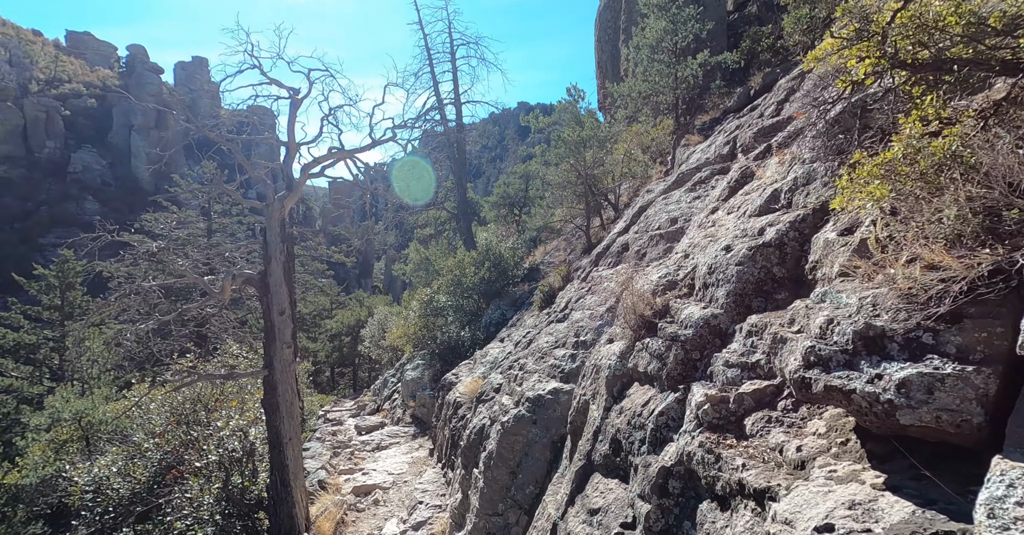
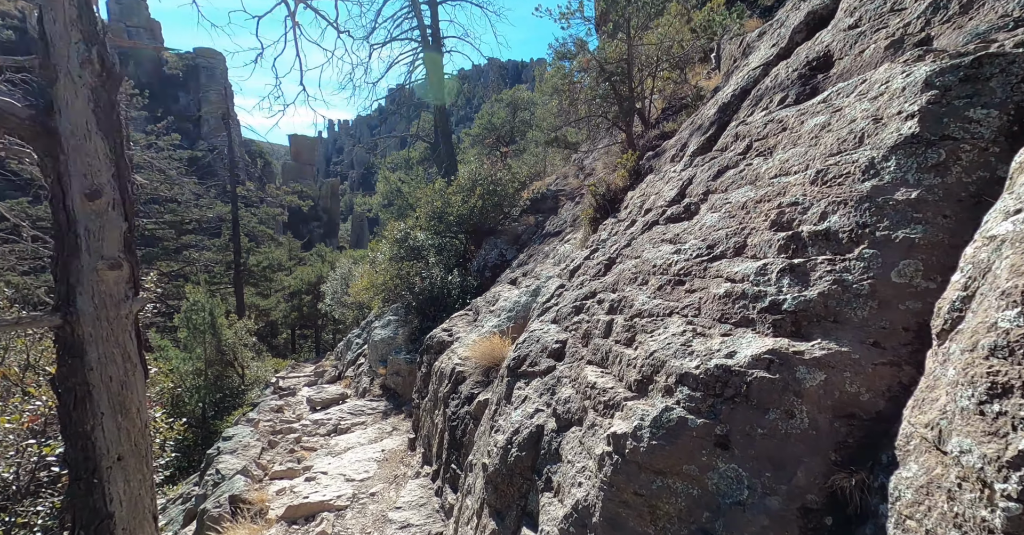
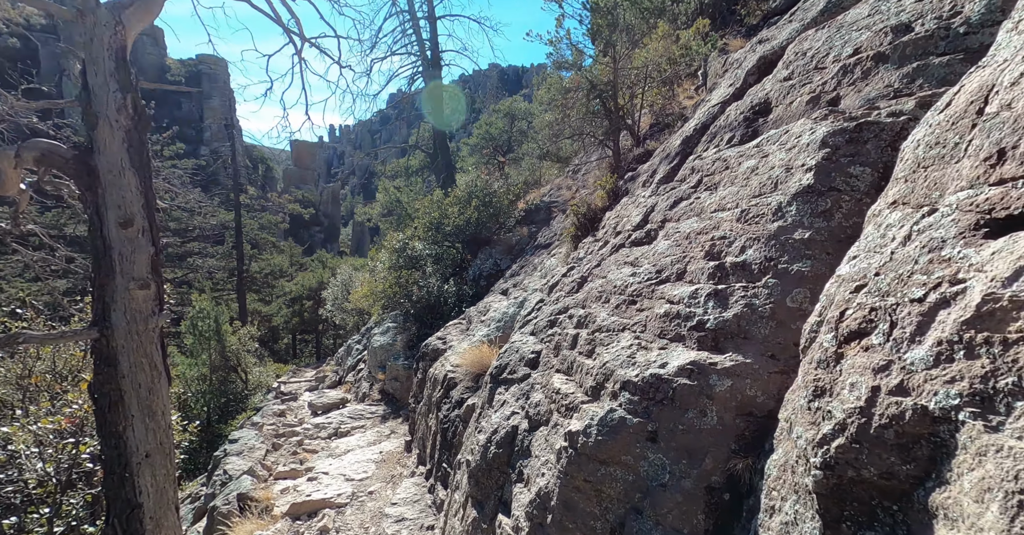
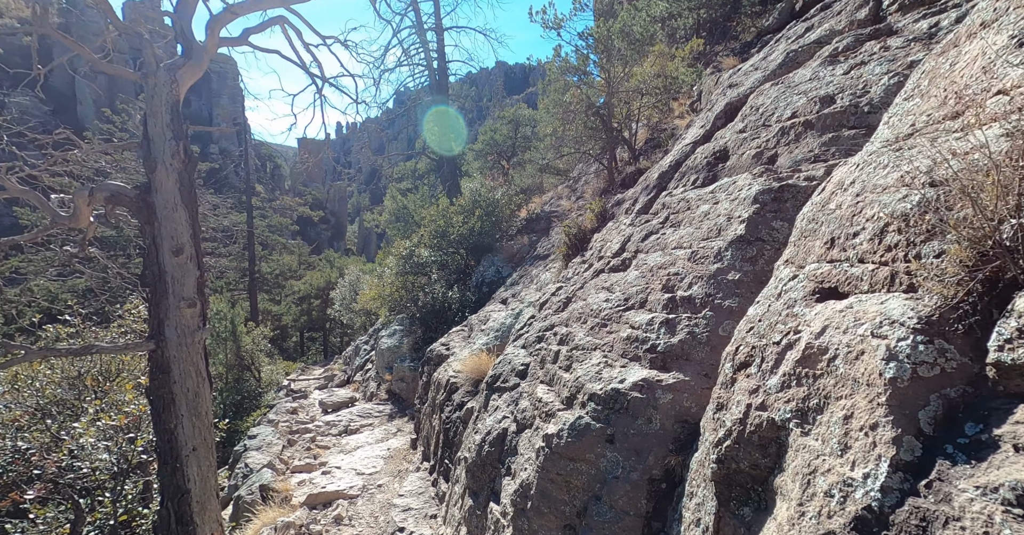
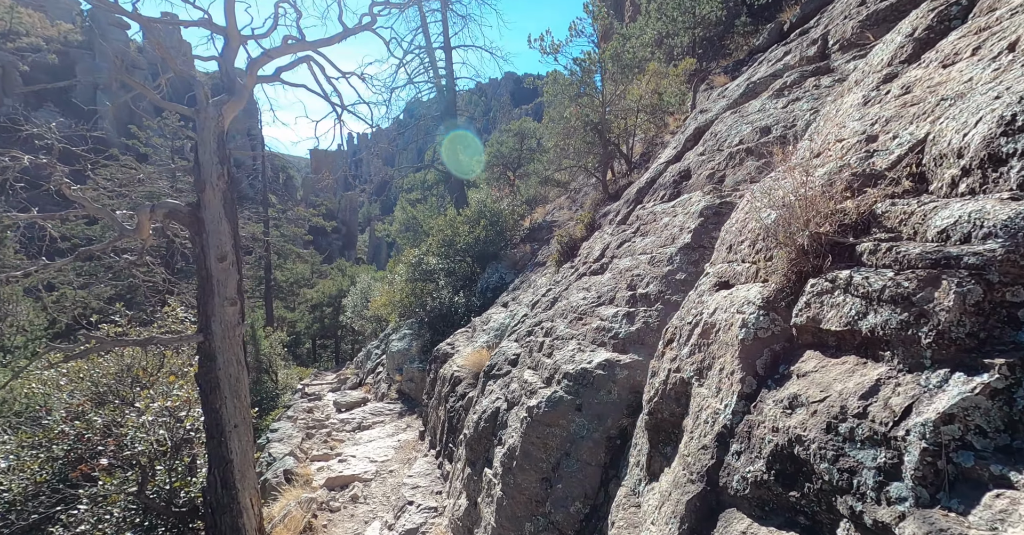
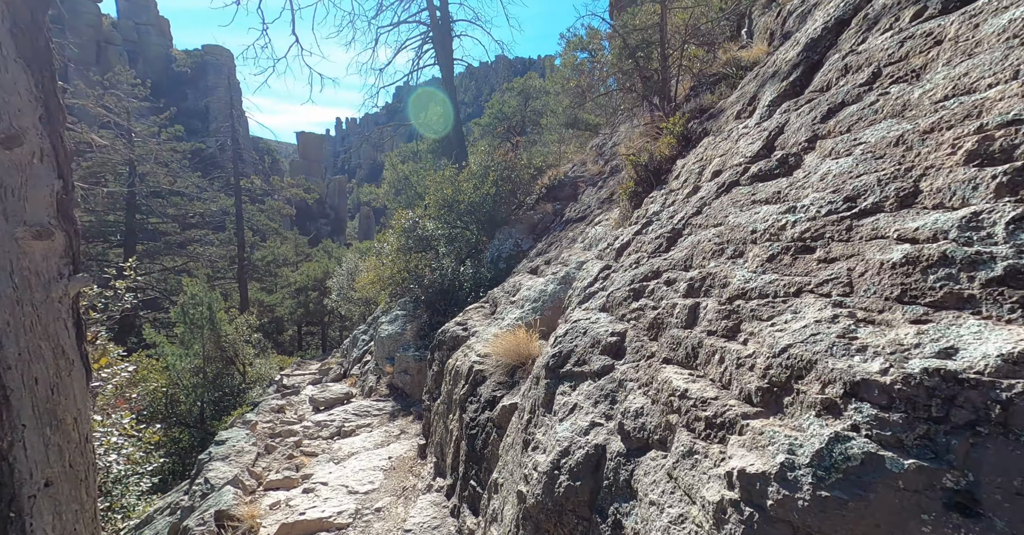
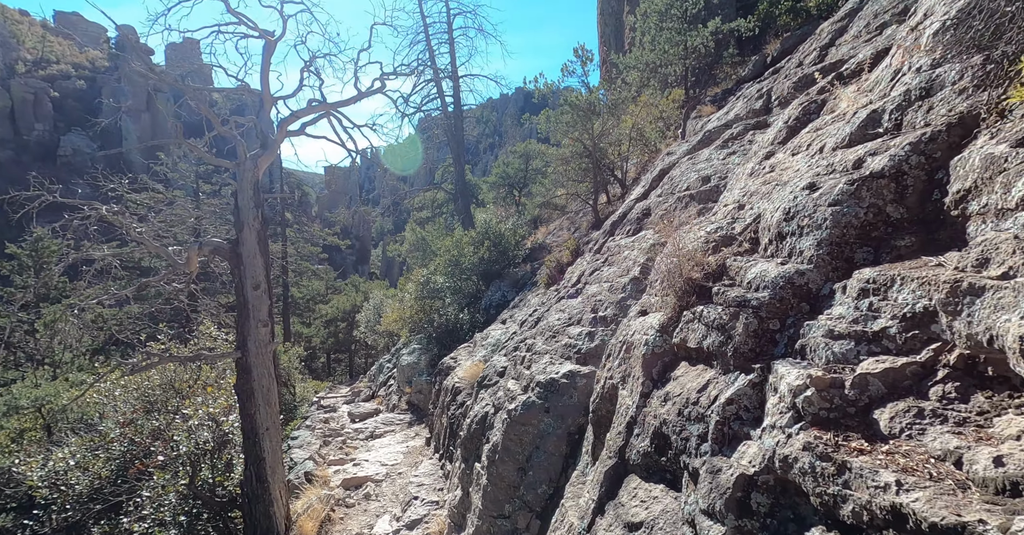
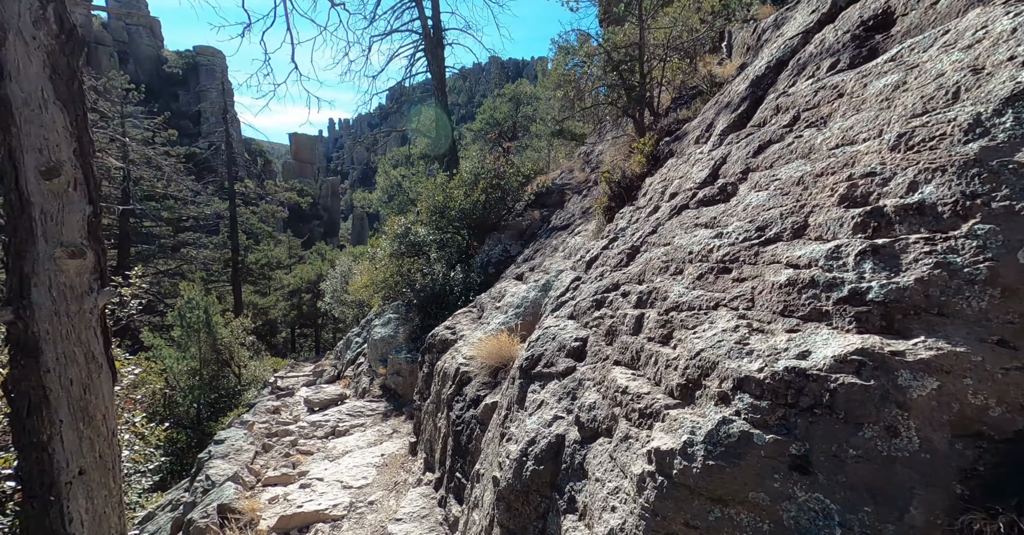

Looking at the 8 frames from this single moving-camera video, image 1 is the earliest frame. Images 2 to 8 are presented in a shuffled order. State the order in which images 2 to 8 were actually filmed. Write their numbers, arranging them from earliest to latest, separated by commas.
7, 5, 4, 3, 2, 8, 6
